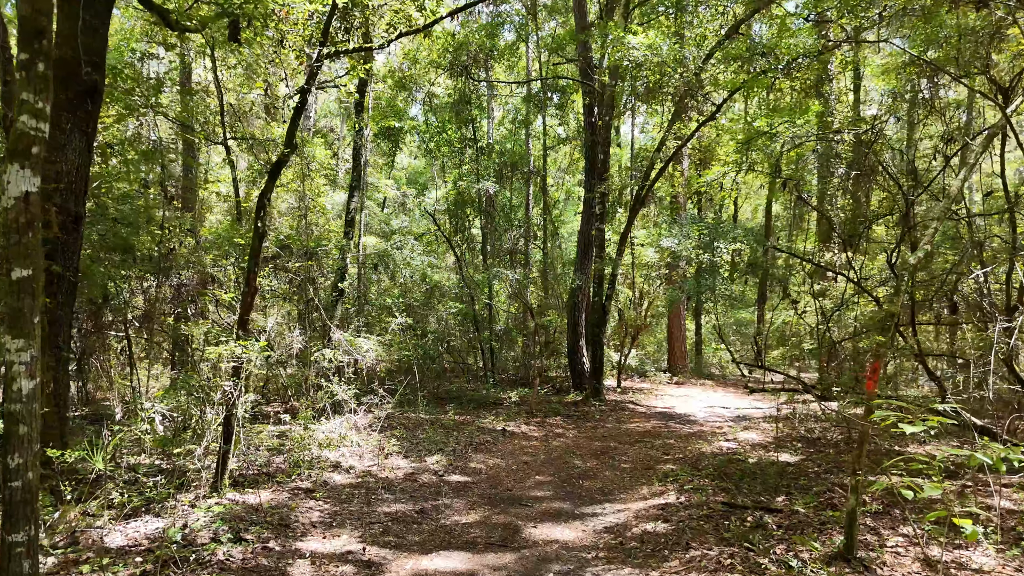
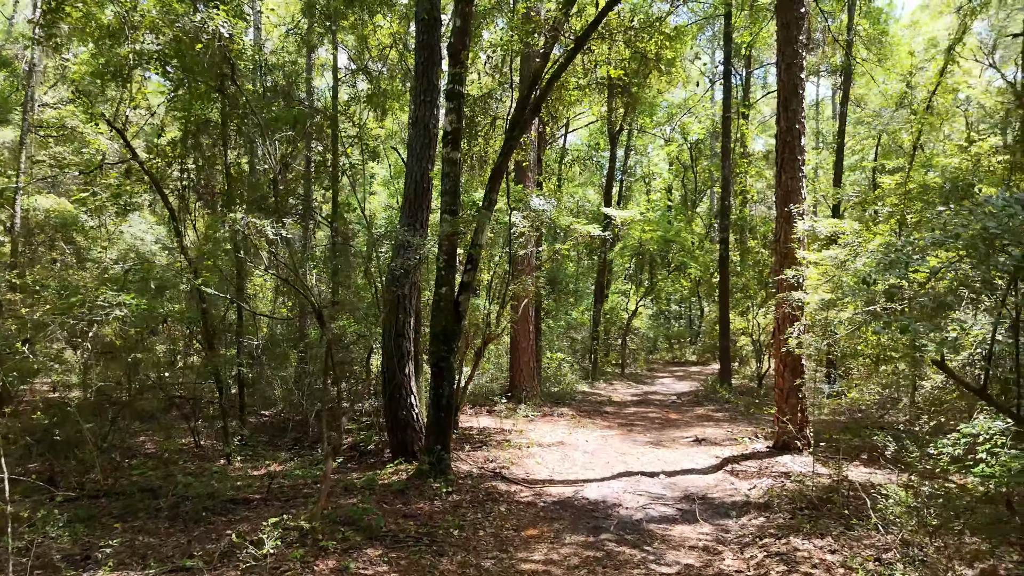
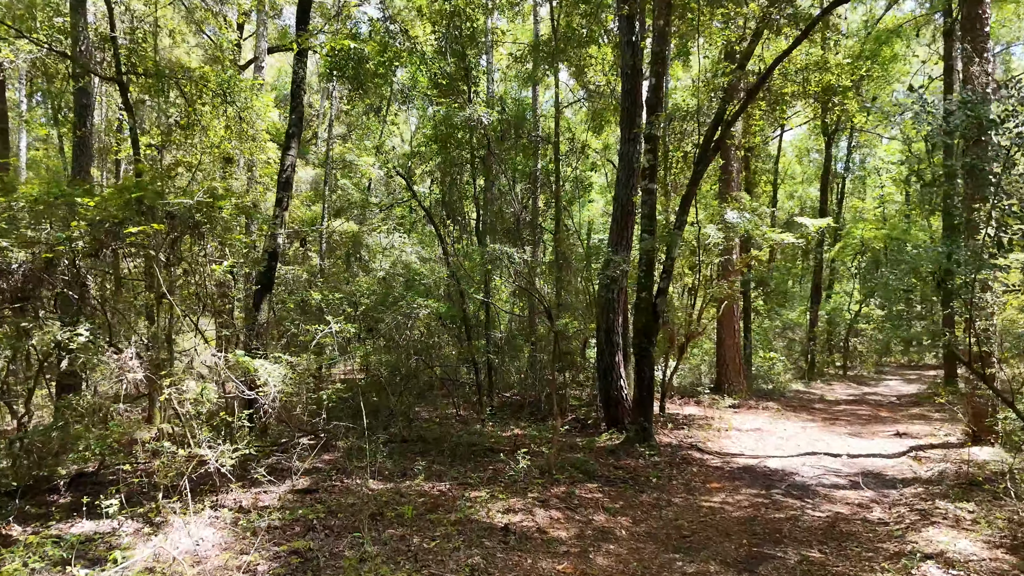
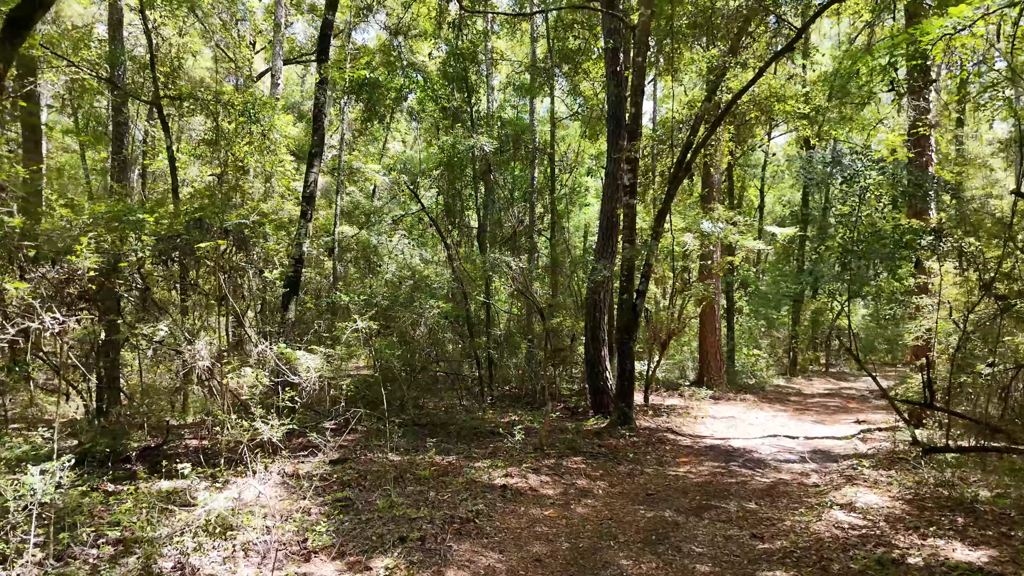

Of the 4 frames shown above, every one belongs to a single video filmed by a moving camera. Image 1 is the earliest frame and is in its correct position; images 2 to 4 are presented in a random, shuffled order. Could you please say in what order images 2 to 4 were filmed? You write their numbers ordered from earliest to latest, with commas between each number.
4, 3, 2
